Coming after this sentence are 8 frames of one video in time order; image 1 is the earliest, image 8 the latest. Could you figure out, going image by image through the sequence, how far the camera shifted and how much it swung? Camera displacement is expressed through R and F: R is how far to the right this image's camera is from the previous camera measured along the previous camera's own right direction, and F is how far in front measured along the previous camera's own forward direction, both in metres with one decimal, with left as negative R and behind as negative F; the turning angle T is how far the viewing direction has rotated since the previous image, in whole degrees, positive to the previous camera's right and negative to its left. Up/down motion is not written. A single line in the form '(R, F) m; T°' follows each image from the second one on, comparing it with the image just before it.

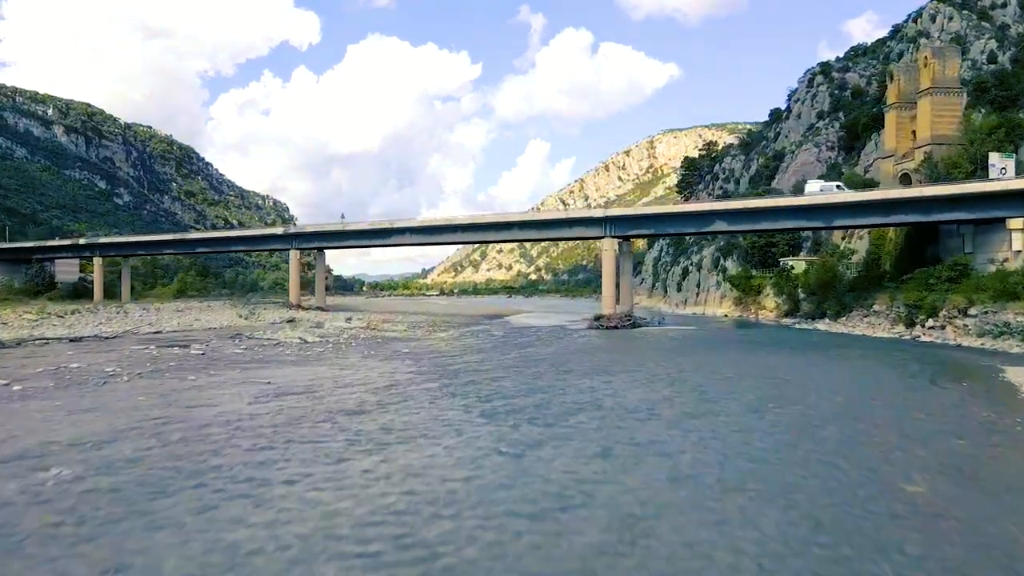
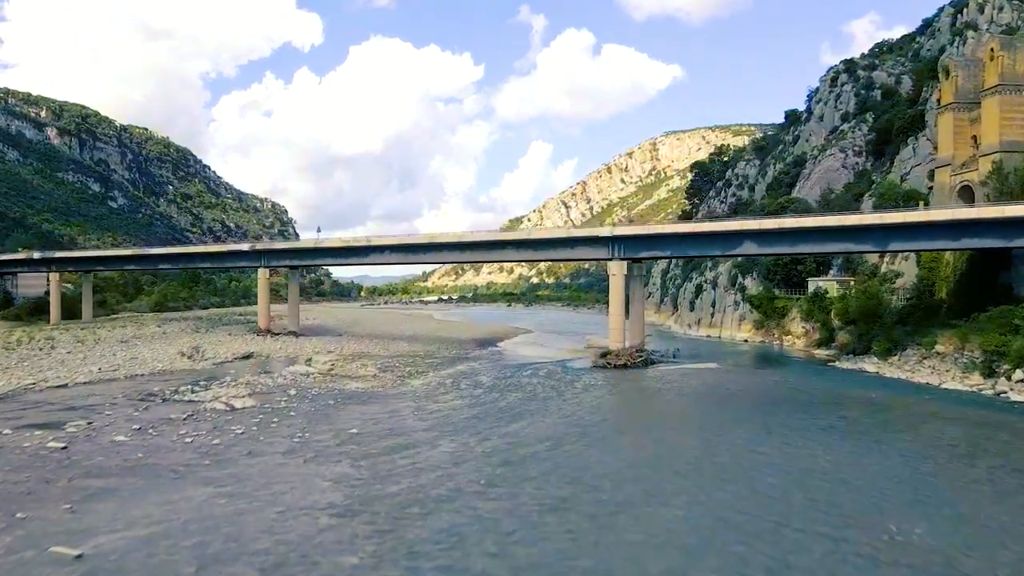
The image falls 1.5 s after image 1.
(+0.3, +5.2) m; 0°
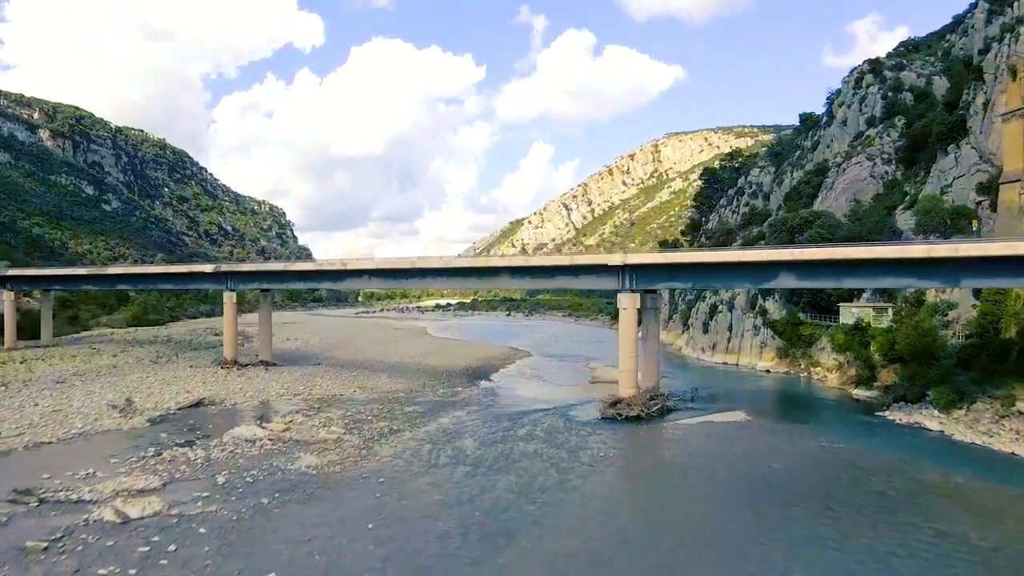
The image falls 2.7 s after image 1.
(+0.2, +4.6) m; 0°
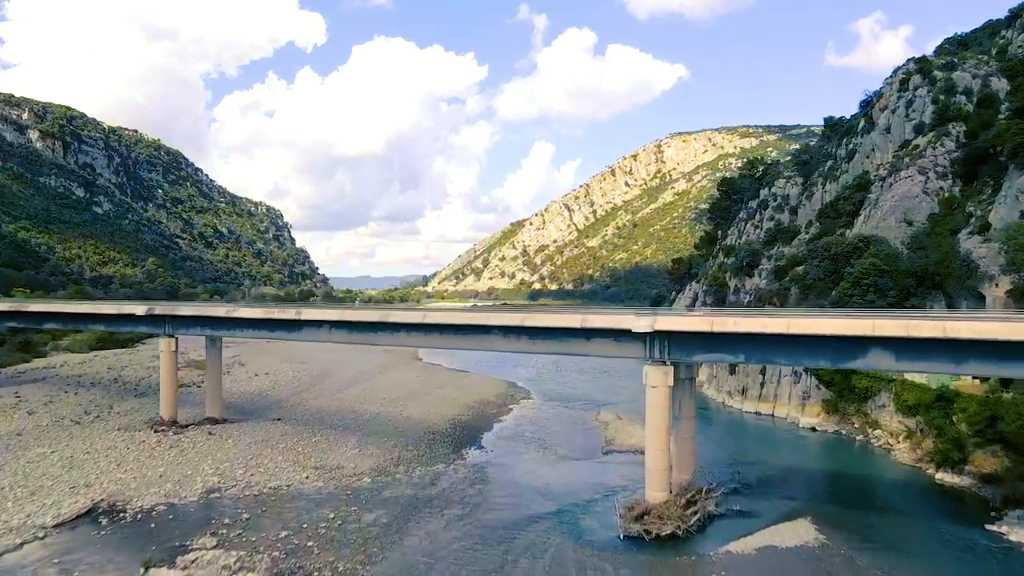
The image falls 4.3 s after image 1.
(+0.2, +6.6) m; 0°
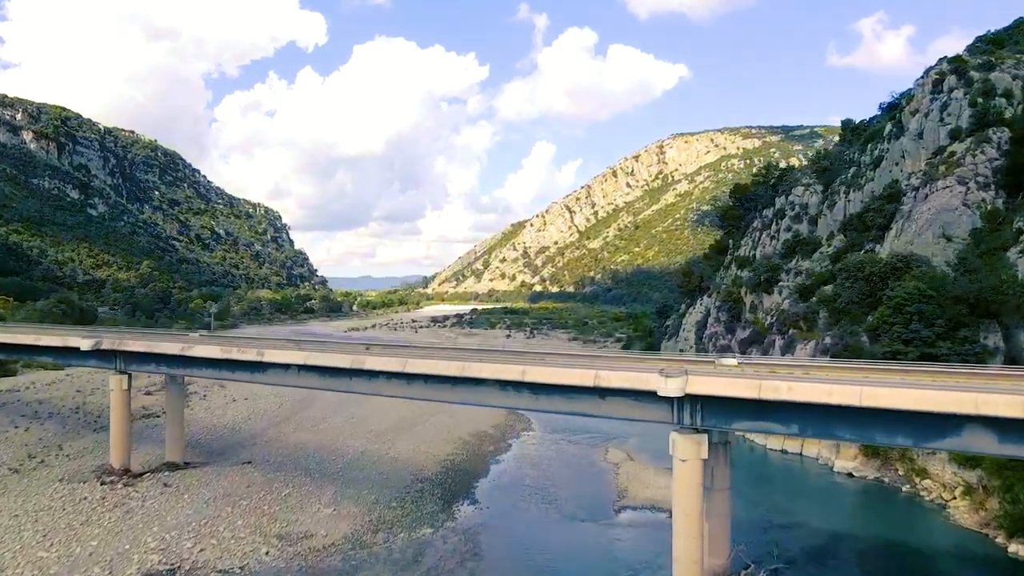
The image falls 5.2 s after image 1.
(+0.1, +3.9) m; 0°
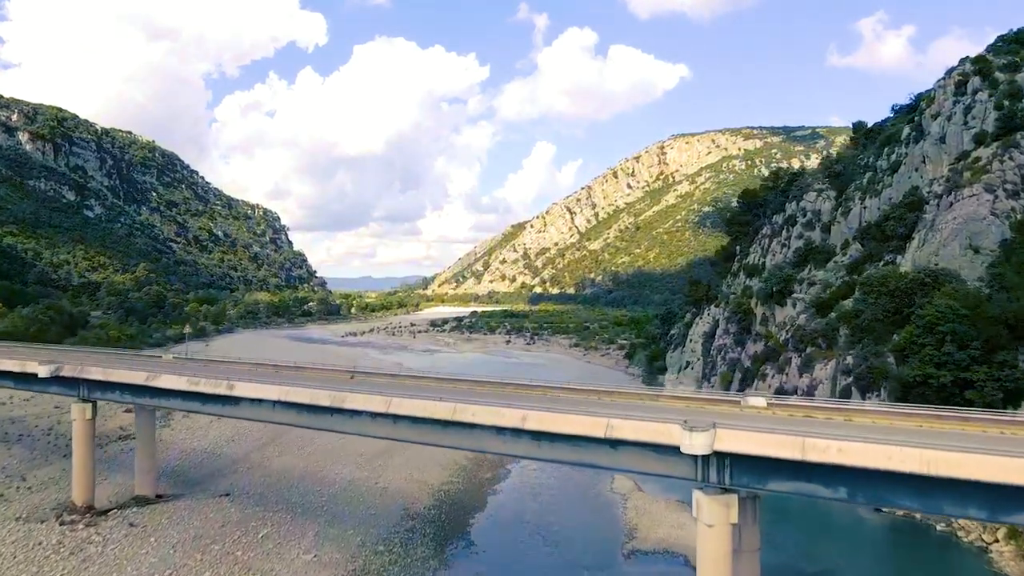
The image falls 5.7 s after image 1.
(0.0, +2.4) m; 0°
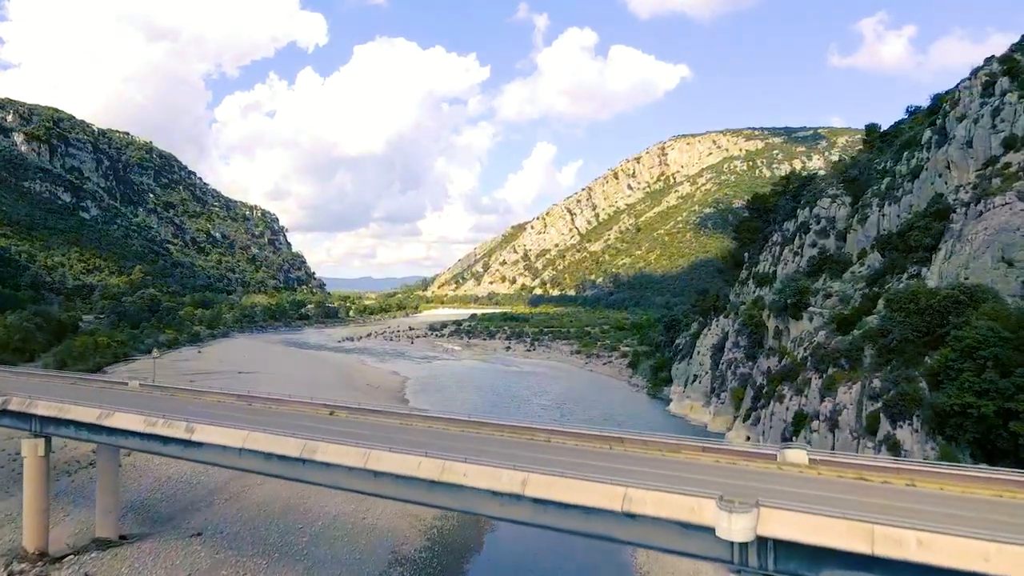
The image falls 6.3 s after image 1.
(0.0, +2.5) m; 0°
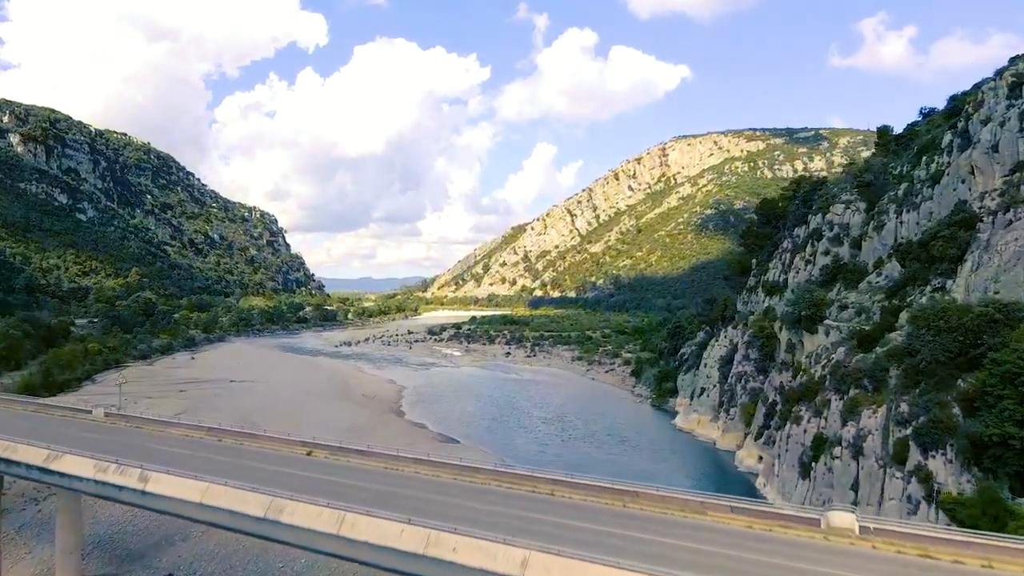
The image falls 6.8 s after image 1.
(0.0, +2.2) m; 0°
